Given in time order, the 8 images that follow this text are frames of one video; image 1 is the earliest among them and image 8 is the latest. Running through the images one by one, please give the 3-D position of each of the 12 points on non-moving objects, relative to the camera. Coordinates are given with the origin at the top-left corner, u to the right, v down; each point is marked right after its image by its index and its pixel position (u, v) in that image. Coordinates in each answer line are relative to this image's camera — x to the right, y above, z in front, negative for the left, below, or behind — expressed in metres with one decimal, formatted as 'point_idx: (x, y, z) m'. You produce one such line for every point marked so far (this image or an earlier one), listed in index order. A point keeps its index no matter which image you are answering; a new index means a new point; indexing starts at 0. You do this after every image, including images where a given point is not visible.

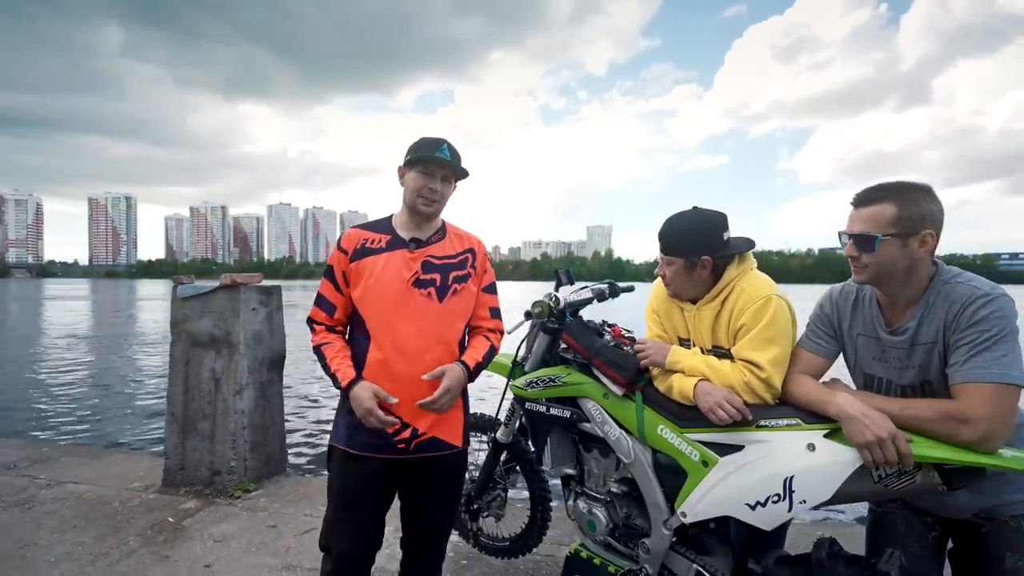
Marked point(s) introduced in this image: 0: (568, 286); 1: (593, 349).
0: (+0.4, 0.0, +4.3) m
1: (+0.5, -0.4, +3.7) m
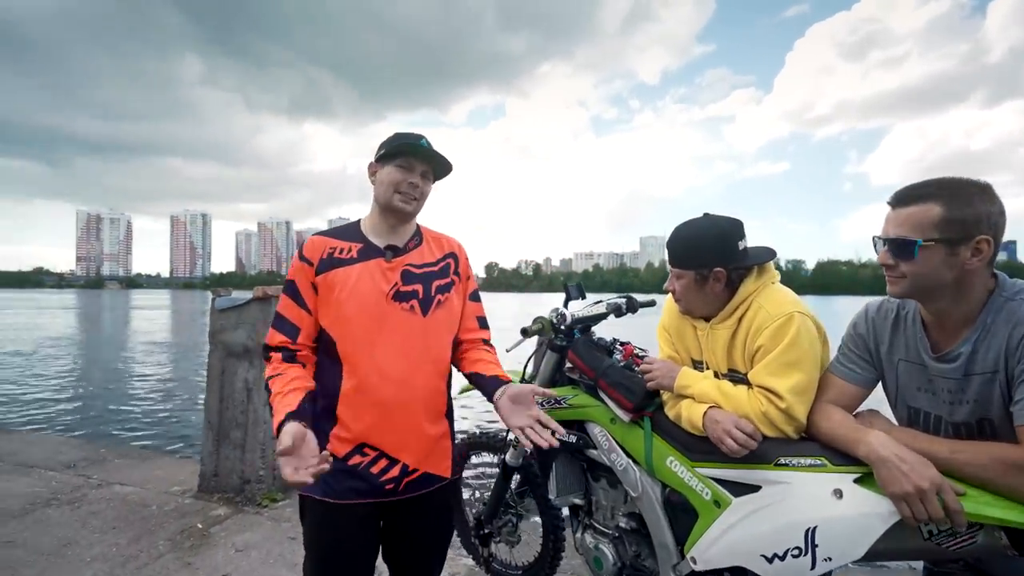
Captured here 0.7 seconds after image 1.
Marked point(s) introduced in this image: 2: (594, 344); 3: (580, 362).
0: (+0.5, -0.1, +4.0) m
1: (+0.5, -0.5, +3.4) m
2: (+0.5, -0.3, +3.6) m
3: (+0.4, -0.4, +3.5) m
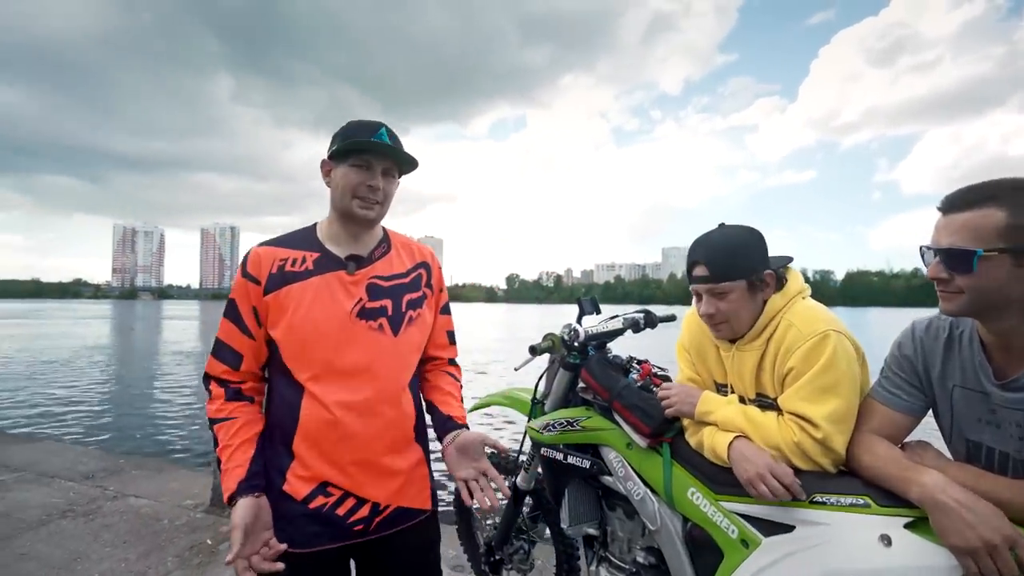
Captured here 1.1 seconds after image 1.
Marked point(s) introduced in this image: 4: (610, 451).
0: (+0.5, -0.2, +3.7) m
1: (+0.5, -0.5, +3.1) m
2: (+0.6, -0.4, +3.3) m
3: (+0.5, -0.5, +3.2) m
4: (+0.5, -0.9, +3.1) m
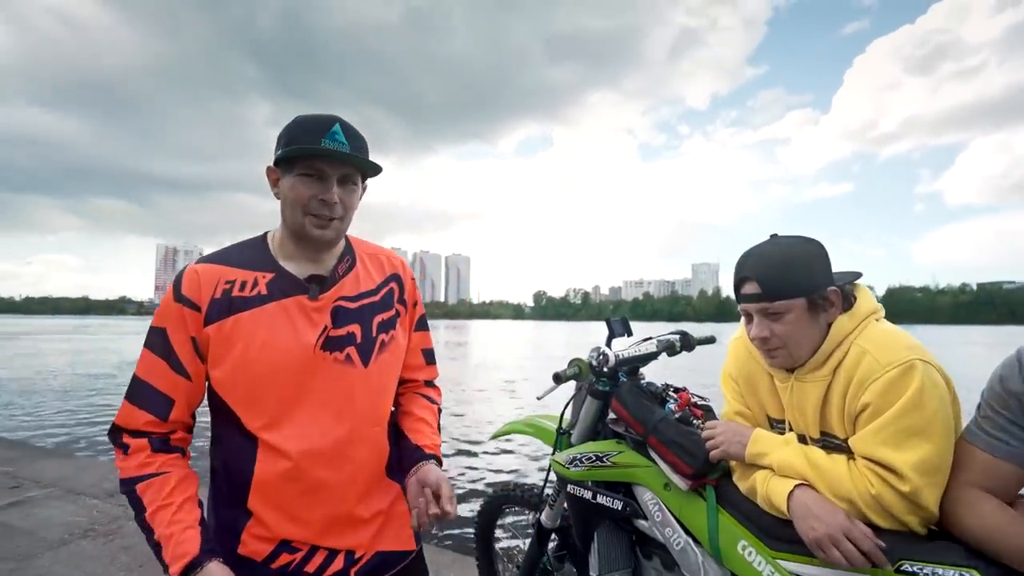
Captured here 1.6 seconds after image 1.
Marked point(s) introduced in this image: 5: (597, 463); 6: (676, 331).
0: (+0.6, -0.3, +3.4) m
1: (+0.6, -0.6, +2.8) m
2: (+0.7, -0.5, +3.0) m
3: (+0.6, -0.6, +2.9) m
4: (+0.6, -1.0, +2.8) m
5: (+0.4, -0.9, +3.0) m
6: (+1.0, -0.3, +3.6) m
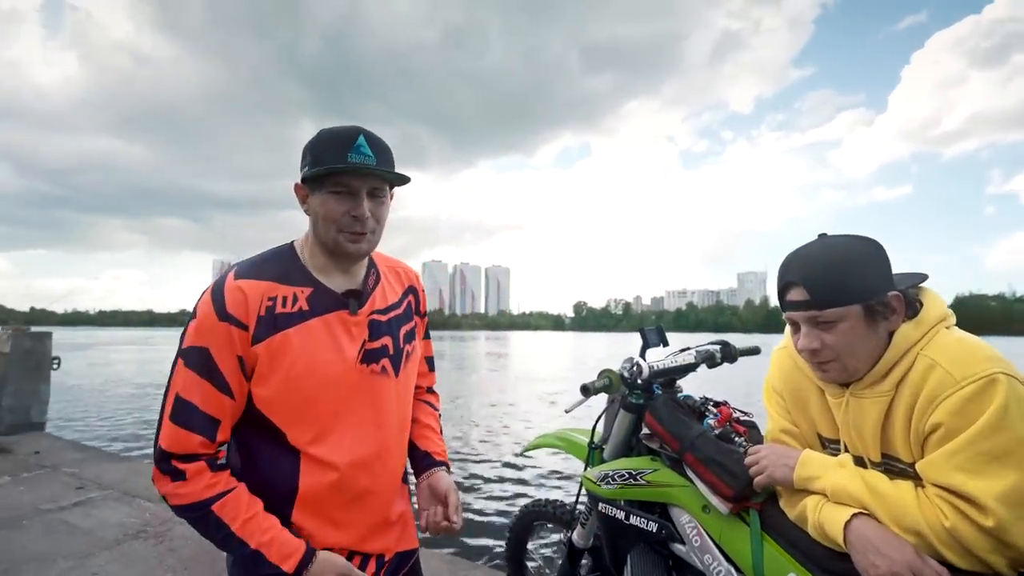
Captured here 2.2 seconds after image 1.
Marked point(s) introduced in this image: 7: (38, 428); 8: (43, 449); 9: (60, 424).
0: (+0.8, -0.3, +3.2) m
1: (+0.8, -0.7, +2.5) m
2: (+0.8, -0.6, +2.8) m
3: (+0.7, -0.6, +2.7) m
4: (+0.7, -1.0, +2.6) m
5: (+0.6, -0.9, +2.8) m
6: (+1.2, -0.3, +3.4) m
7: (-7.9, -2.3, +10.1) m
8: (-6.9, -2.4, +9.0) m
9: (-12.1, -3.6, +15.9) m
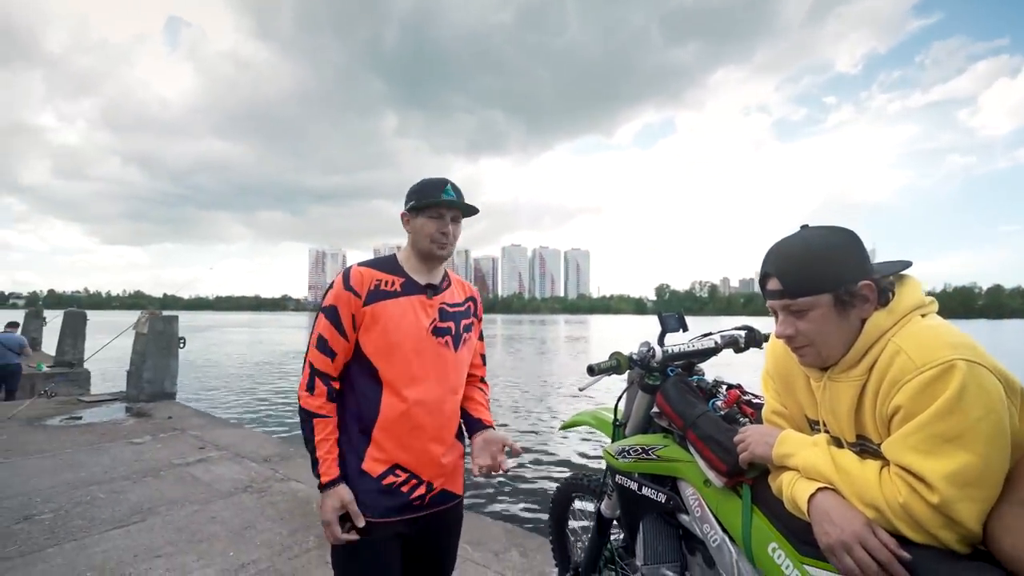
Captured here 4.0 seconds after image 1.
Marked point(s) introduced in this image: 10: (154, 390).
0: (+0.9, -0.3, +3.3) m
1: (+0.8, -0.6, +2.7) m
2: (+0.9, -0.5, +2.9) m
3: (+0.8, -0.6, +2.8) m
4: (+0.8, -0.9, +2.7) m
5: (+0.7, -0.9, +3.0) m
6: (+1.4, -0.2, +3.5) m
7: (-6.7, -2.1, +11.5) m
8: (-5.9, -2.2, +10.2) m
9: (-10.0, -3.3, +17.8) m
10: (-6.9, -1.9, +11.2) m
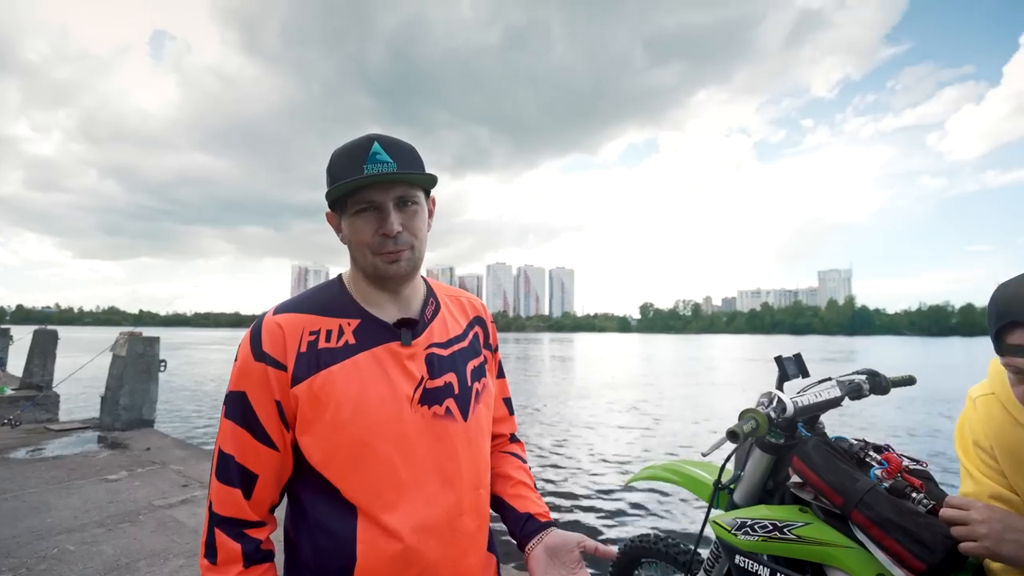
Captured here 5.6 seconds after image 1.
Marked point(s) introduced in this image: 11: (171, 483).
0: (+1.3, -0.4, +2.7) m
1: (+1.2, -0.8, +2.1) m
2: (+1.3, -0.7, +2.4) m
3: (+1.2, -0.7, +2.3) m
4: (+1.2, -1.1, +2.1) m
5: (+1.1, -1.0, +2.4) m
6: (+1.8, -0.4, +2.9) m
7: (-6.6, -2.5, +10.6) m
8: (-5.7, -2.5, +9.3) m
9: (-10.1, -3.8, +16.8) m
10: (-6.7, -2.3, +10.3) m
11: (-4.4, -2.5, +7.6) m
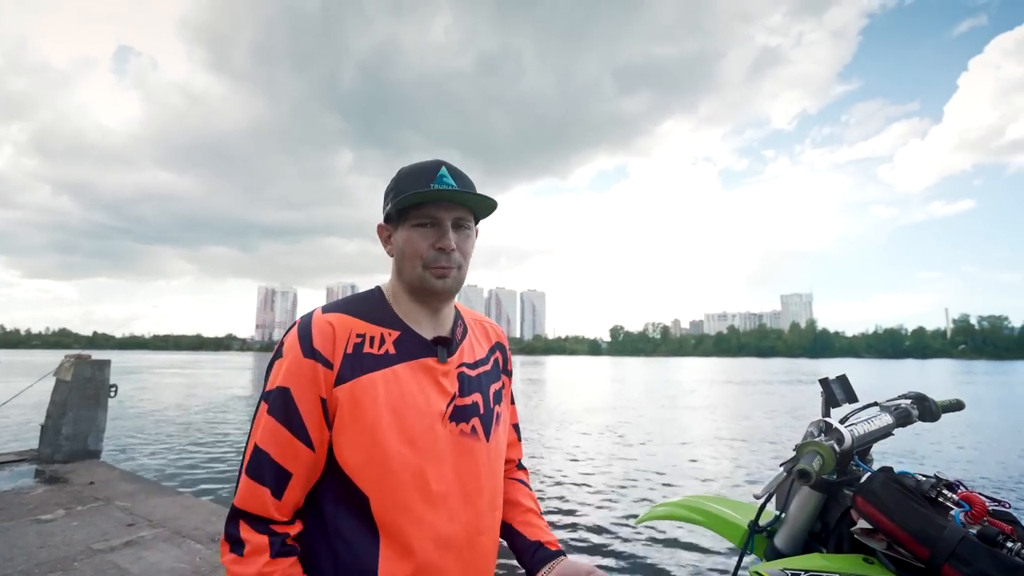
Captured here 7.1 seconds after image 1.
0: (+1.4, -0.5, +2.4) m
1: (+1.3, -0.8, +1.8) m
2: (+1.3, -0.7, +2.0) m
3: (+1.2, -0.8, +1.9) m
4: (+1.3, -1.1, +1.8) m
5: (+1.1, -1.0, +2.0) m
6: (+1.8, -0.5, +2.6) m
7: (-7.0, -2.8, +9.7) m
8: (-6.0, -2.8, +8.5) m
9: (-10.8, -4.4, +15.7) m
10: (-7.1, -2.6, +9.5) m
11: (-4.7, -2.8, +6.8) m
